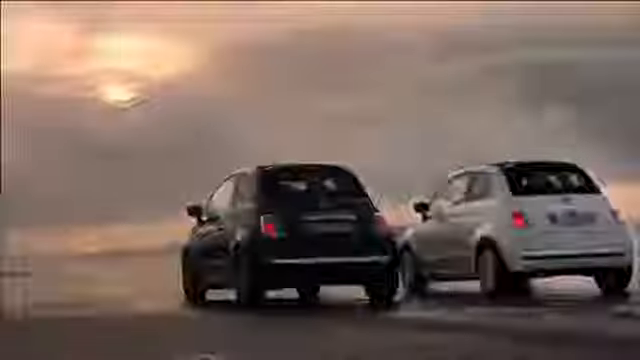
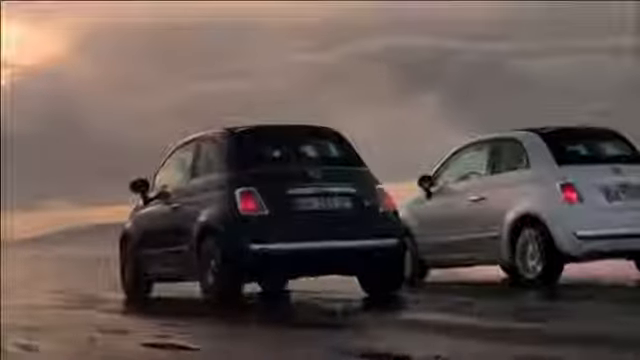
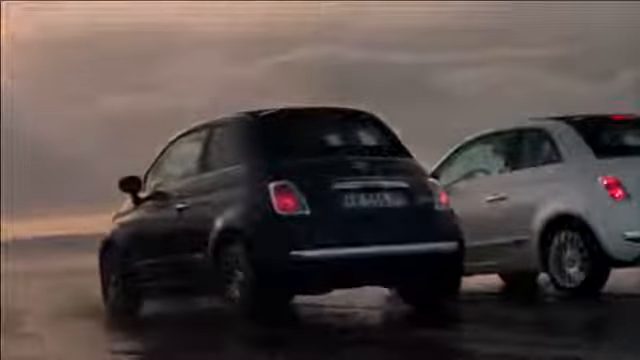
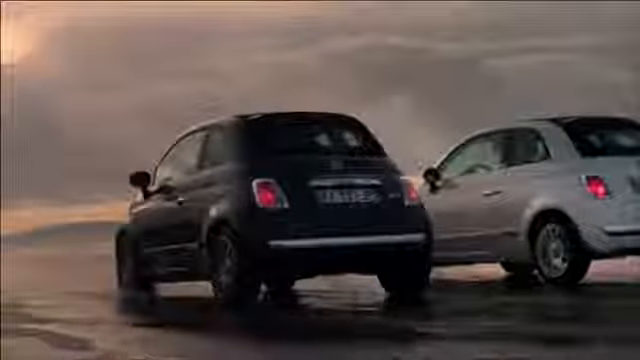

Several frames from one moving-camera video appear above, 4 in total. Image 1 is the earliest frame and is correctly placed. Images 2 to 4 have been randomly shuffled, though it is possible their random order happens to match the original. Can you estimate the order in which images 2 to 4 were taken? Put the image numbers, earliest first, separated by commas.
2, 4, 3
